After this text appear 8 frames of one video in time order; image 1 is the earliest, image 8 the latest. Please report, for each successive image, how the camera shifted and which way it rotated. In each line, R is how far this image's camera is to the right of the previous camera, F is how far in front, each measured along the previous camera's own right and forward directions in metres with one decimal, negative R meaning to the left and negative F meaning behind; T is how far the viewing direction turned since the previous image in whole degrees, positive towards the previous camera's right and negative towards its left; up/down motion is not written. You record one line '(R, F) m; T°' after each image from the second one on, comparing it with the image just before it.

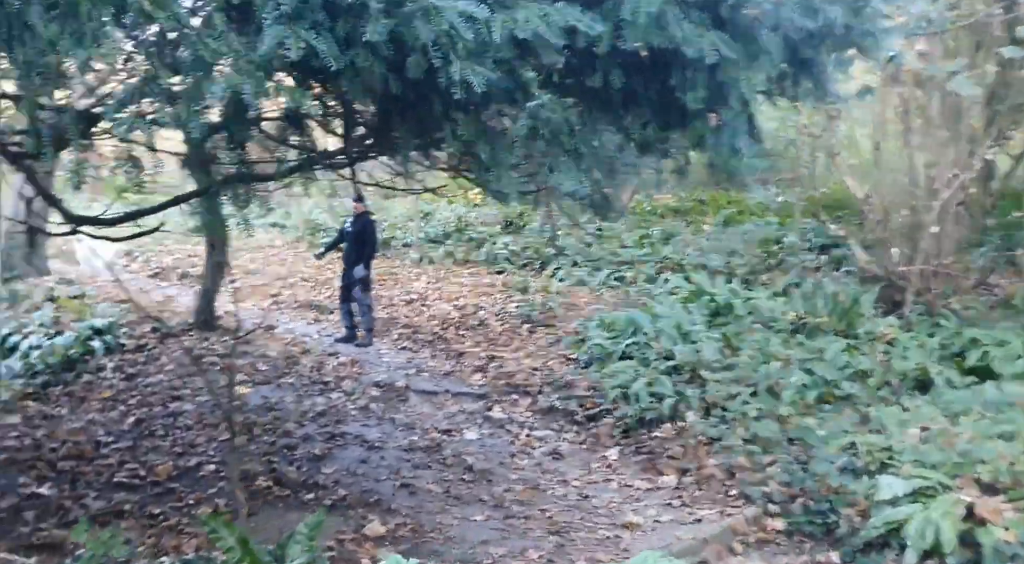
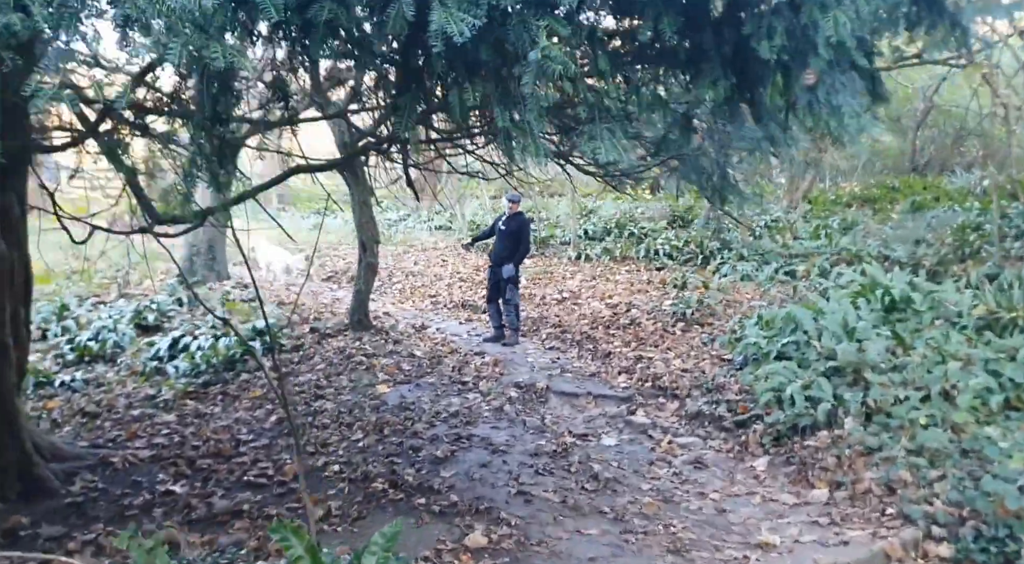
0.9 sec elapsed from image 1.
(+0.4, +0.3) m; -13°
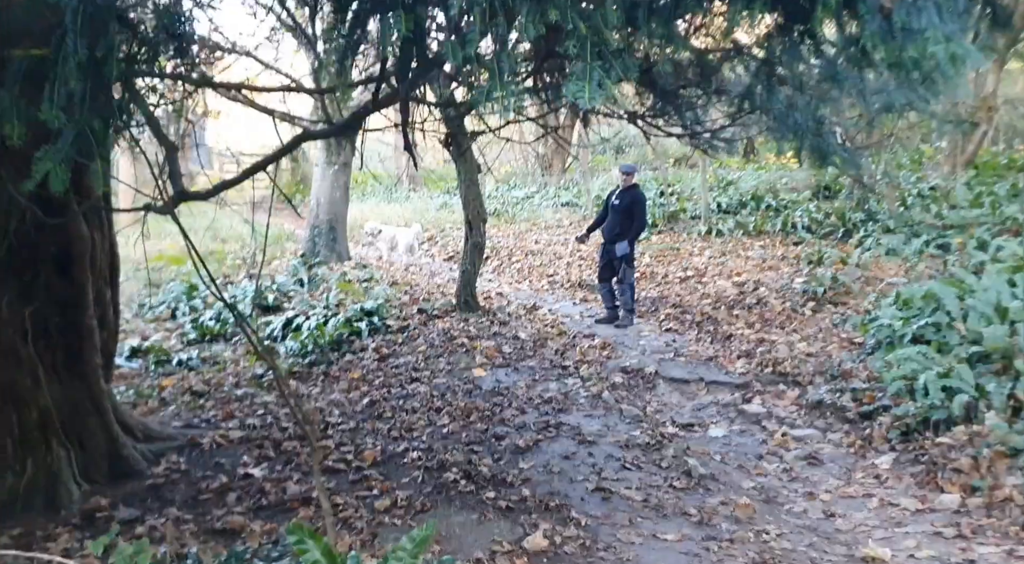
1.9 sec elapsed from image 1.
(+0.4, +0.4) m; -10°
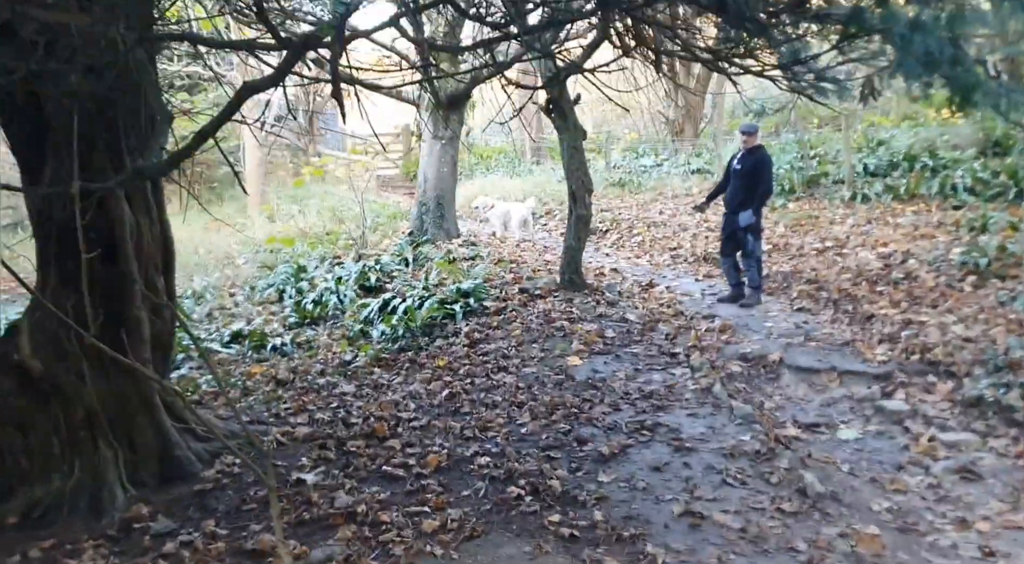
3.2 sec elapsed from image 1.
(+0.3, +0.7) m; -10°
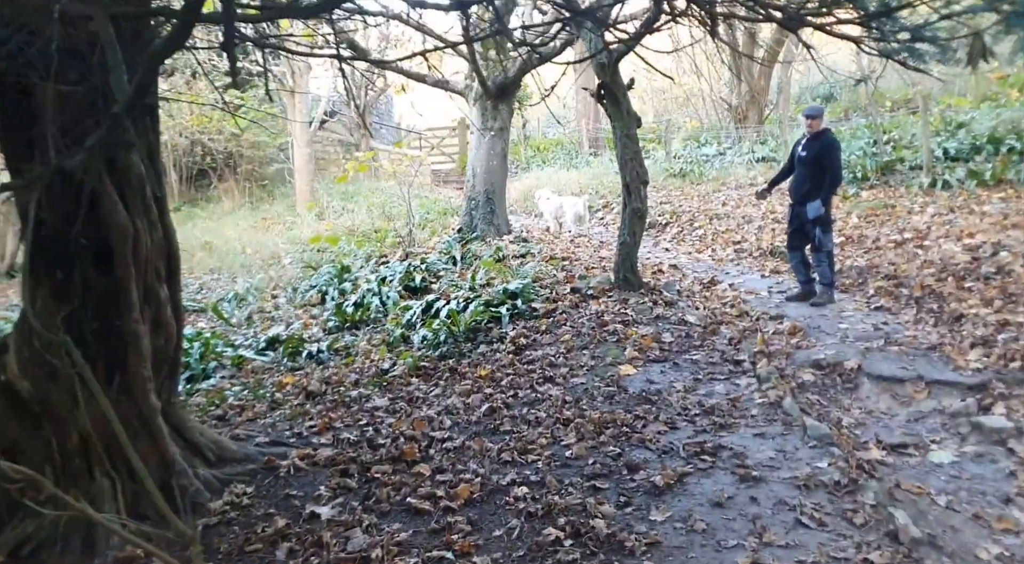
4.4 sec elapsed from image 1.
(+0.1, +0.5) m; -4°
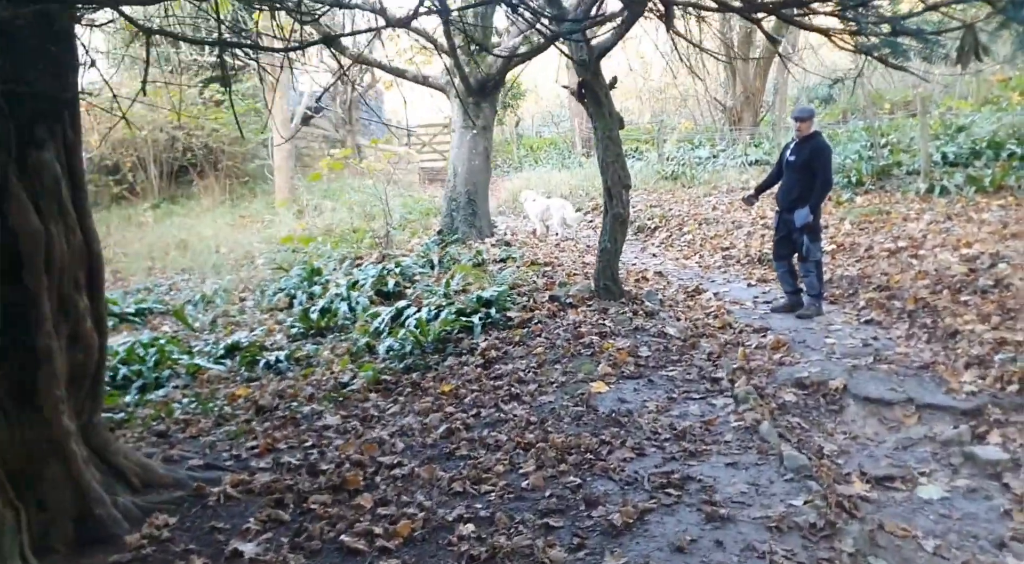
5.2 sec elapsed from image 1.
(+0.3, +0.4) m; 0°
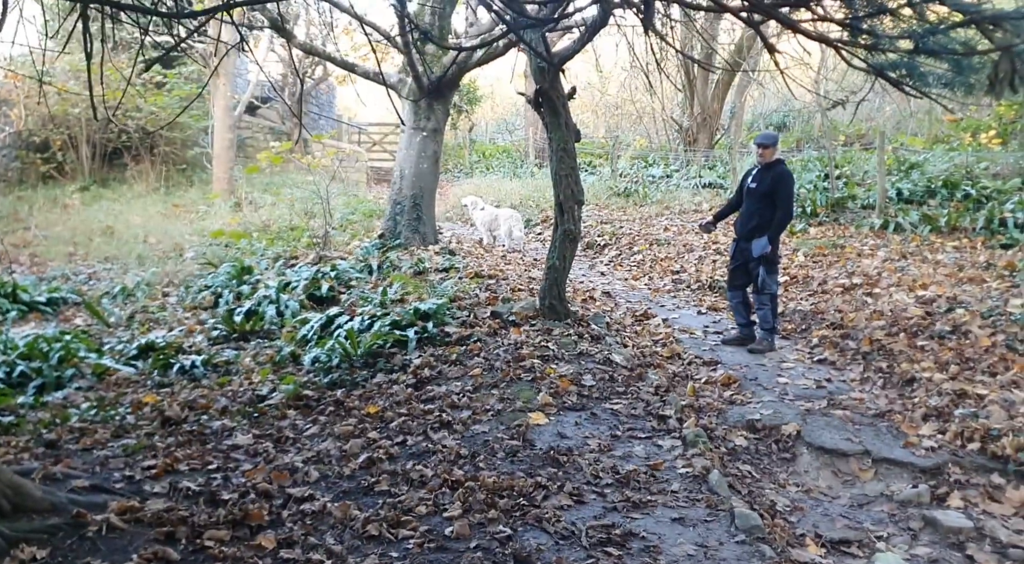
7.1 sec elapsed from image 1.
(+0.1, +0.5) m; +4°
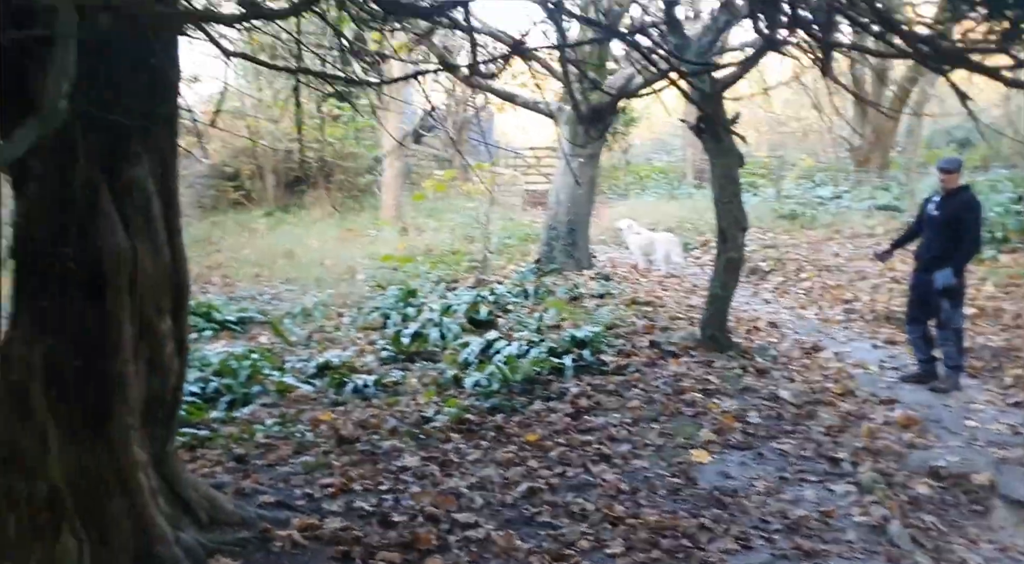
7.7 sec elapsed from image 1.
(-0.1, 0.0) m; -11°
